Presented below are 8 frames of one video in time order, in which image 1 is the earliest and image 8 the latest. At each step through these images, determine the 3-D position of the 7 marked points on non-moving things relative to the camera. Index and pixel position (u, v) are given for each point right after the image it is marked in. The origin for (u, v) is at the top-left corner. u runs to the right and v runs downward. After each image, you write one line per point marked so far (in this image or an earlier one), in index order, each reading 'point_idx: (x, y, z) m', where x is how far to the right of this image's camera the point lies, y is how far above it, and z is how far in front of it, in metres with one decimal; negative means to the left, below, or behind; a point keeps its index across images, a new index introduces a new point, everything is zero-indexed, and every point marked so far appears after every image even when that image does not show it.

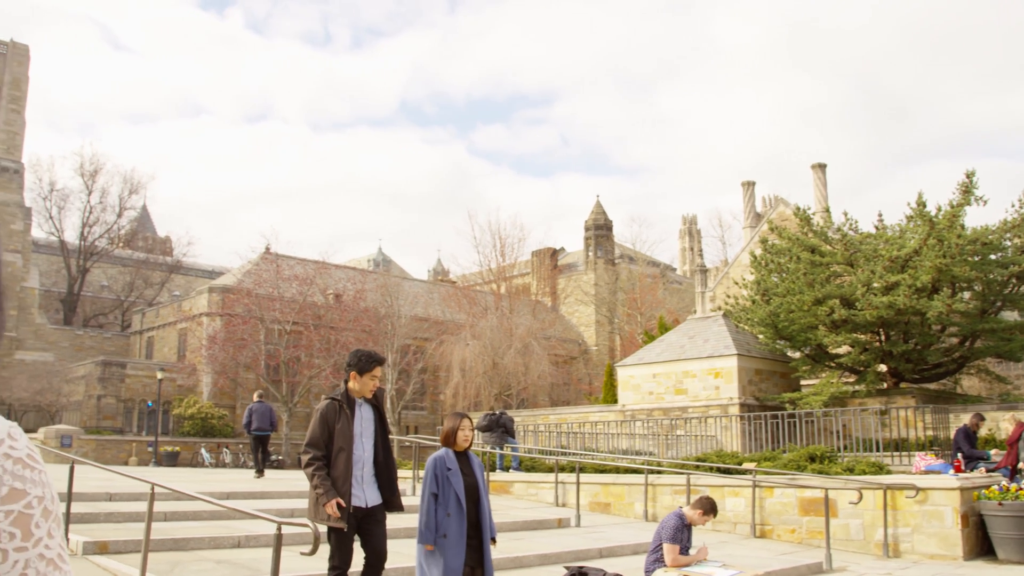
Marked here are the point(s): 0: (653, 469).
0: (+1.8, -2.3, +13.1) m
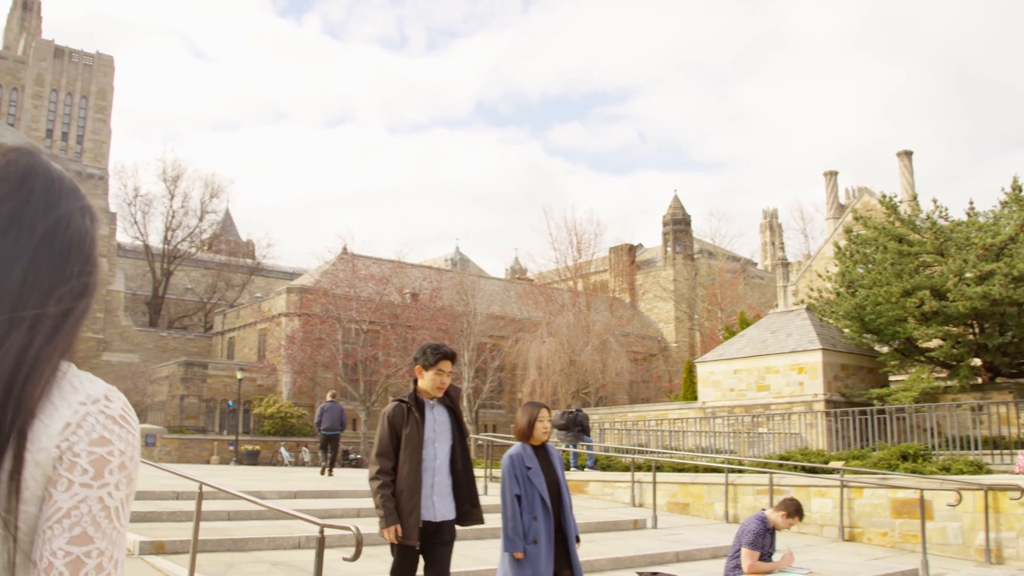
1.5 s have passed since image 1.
0: (+2.7, -2.2, +12.5) m
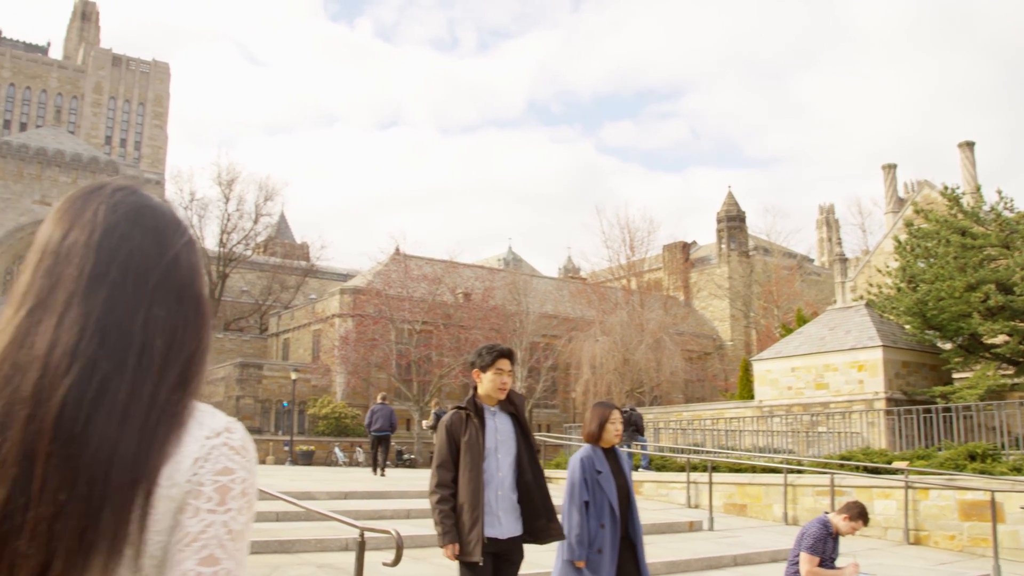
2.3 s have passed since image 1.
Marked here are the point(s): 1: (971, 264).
0: (+3.3, -2.1, +12.2) m
1: (+8.6, +0.4, +19.5) m
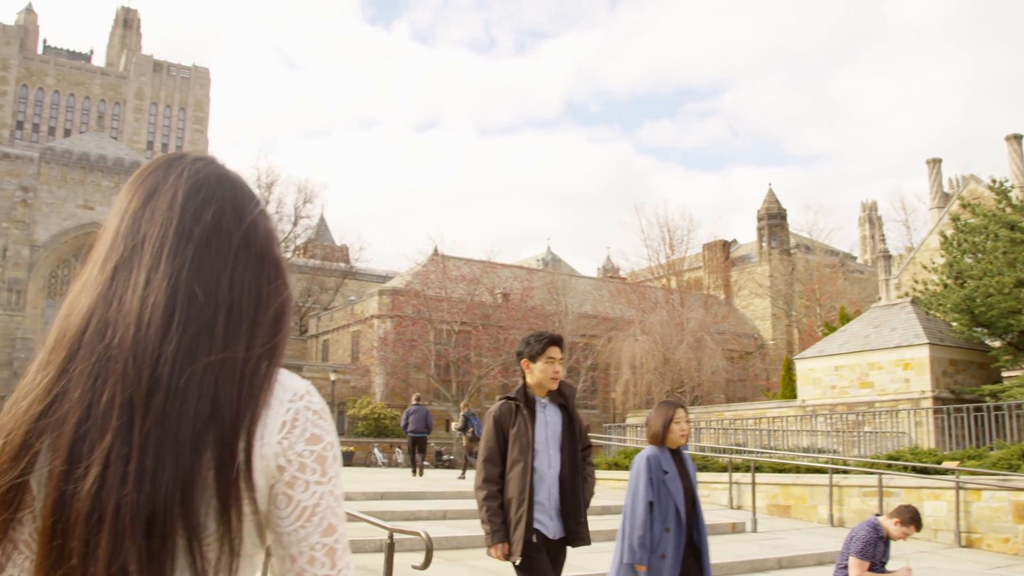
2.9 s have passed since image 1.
0: (+3.7, -2.1, +11.9) m
1: (+9.3, +0.5, +19.0) m
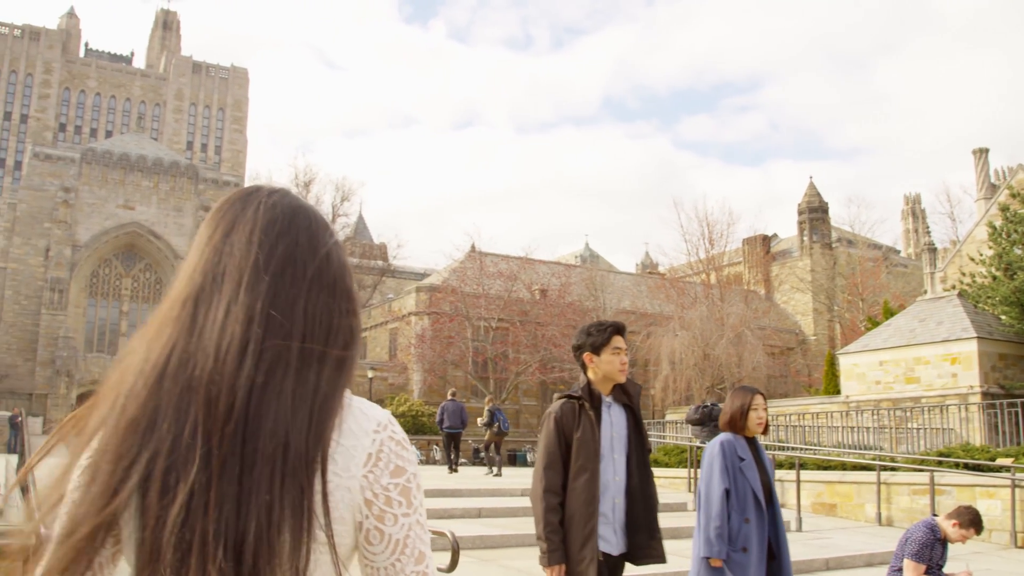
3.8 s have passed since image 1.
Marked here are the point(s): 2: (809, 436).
0: (+4.1, -1.9, +11.5) m
1: (+9.9, +0.7, +18.4) m
2: (+5.6, -2.8, +19.6) m
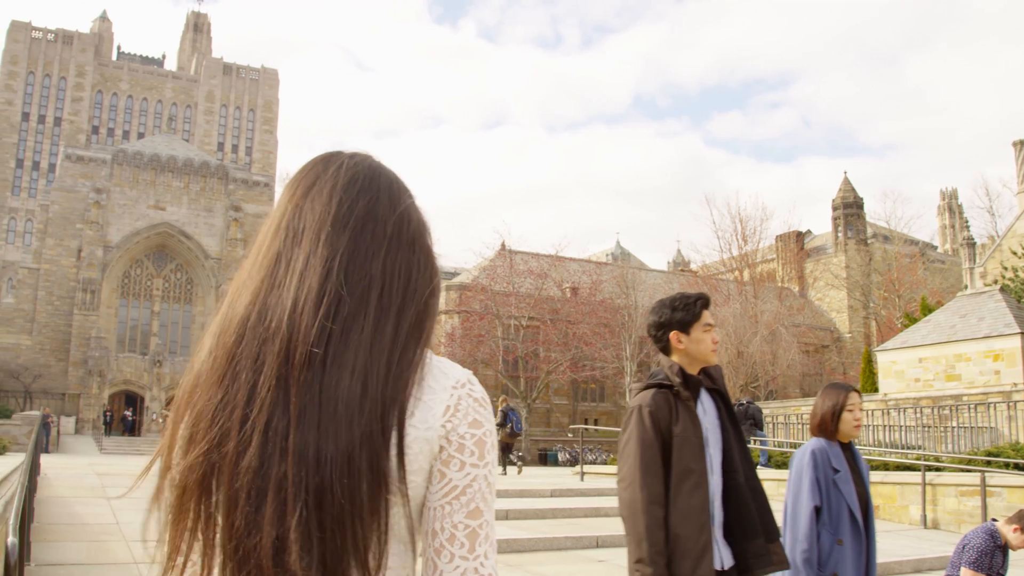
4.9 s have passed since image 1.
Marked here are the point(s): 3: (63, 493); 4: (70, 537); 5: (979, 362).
0: (+4.4, -1.9, +11.0) m
1: (+10.4, +0.8, +17.7) m
2: (+6.1, -2.7, +19.0) m
3: (-4.3, -2.0, +10.0) m
4: (-3.2, -1.8, +7.5) m
5: (+8.7, -1.4, +19.3) m
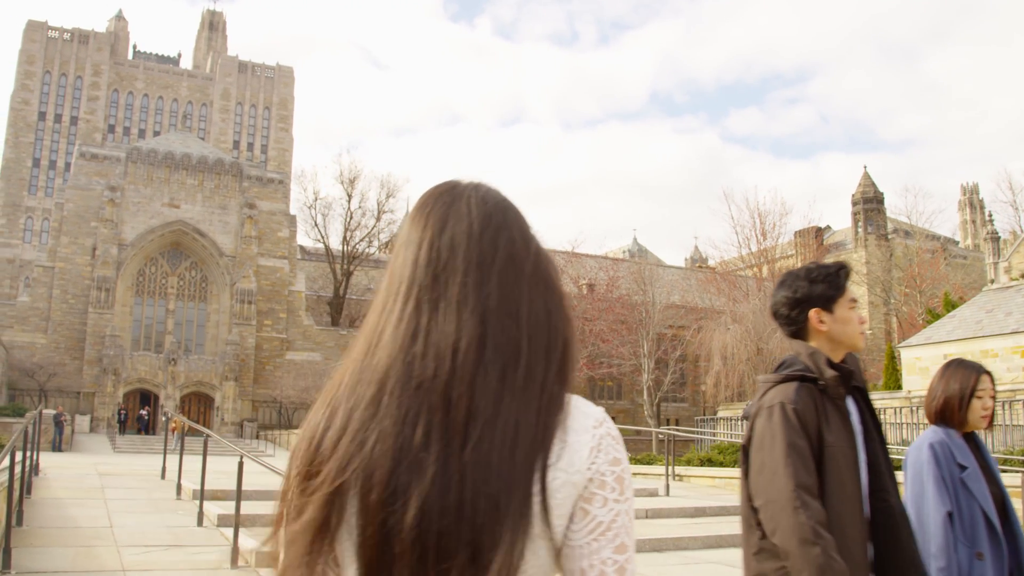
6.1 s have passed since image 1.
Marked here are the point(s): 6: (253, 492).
0: (+4.6, -1.8, +10.5) m
1: (+10.7, +0.9, +17.1) m
2: (+6.4, -2.6, +18.5) m
3: (-4.2, -1.9, +9.7) m
4: (-3.1, -1.7, +7.1) m
5: (+9.0, -1.2, +18.7) m
6: (-2.5, -2.0, +10.0) m
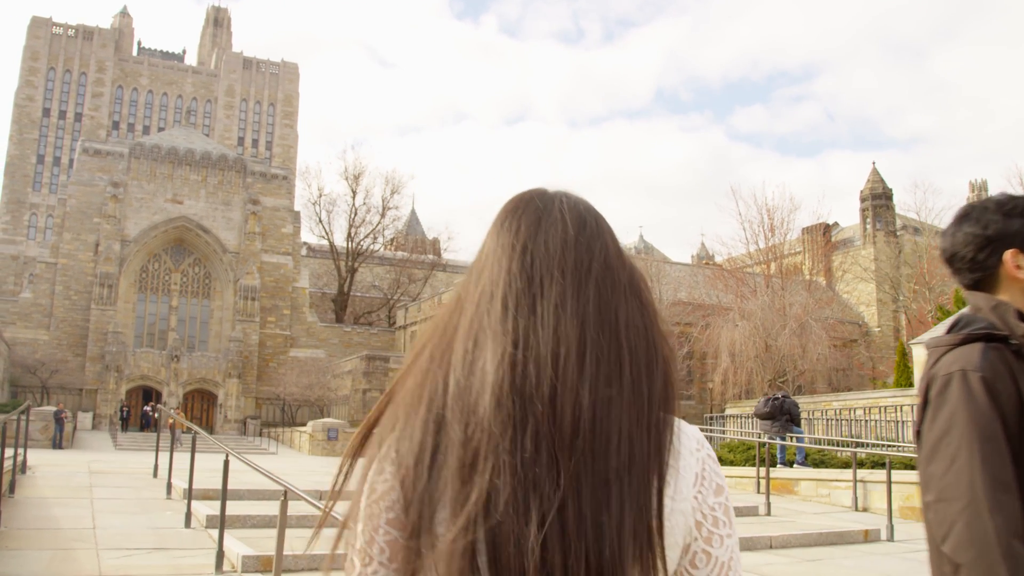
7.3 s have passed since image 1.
0: (+4.6, -1.7, +10.1) m
1: (+10.7, +1.0, +16.7) m
2: (+6.5, -2.5, +18.1) m
3: (-4.2, -1.8, +9.3) m
4: (-3.1, -1.7, +6.7) m
5: (+9.1, -1.1, +18.3) m
6: (-2.5, -1.9, +9.6) m
